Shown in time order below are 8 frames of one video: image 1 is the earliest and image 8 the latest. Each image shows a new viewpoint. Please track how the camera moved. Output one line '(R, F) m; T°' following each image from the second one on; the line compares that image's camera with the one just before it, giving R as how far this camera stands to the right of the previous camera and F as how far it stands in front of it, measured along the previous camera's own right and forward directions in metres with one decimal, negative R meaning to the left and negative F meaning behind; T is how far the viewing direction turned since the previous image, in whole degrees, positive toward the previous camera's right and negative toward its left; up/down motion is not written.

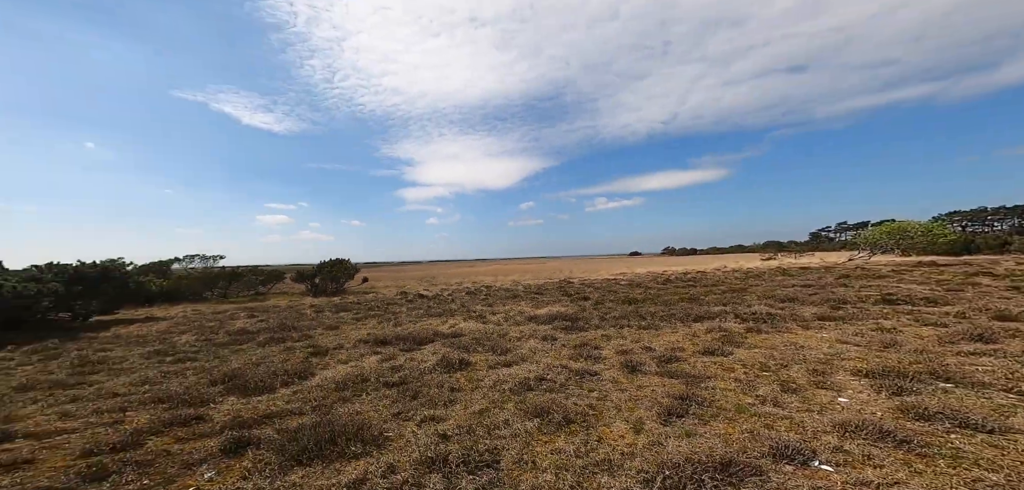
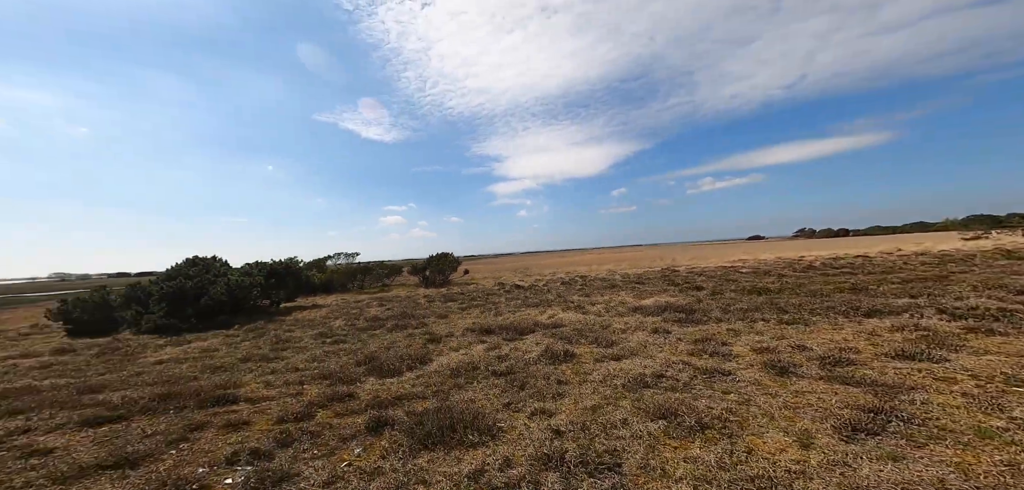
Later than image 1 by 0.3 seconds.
(-0.3, +0.2) m; -14°
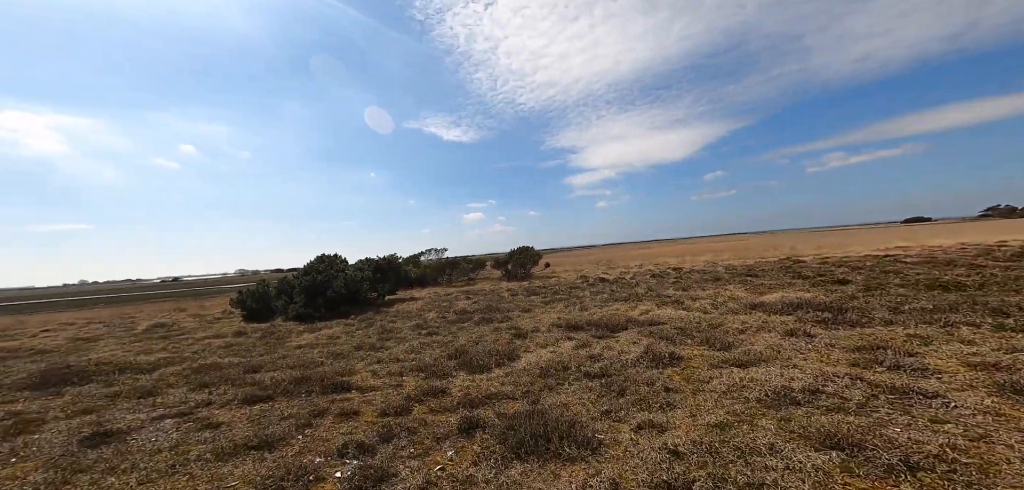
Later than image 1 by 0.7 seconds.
(-0.3, +0.6) m; -13°
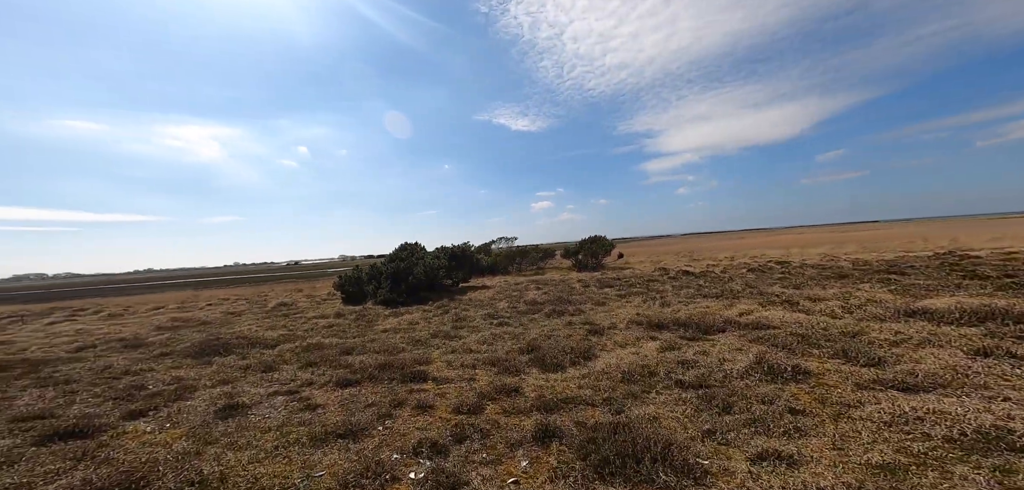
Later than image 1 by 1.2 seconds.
(-0.2, +0.6) m; -11°
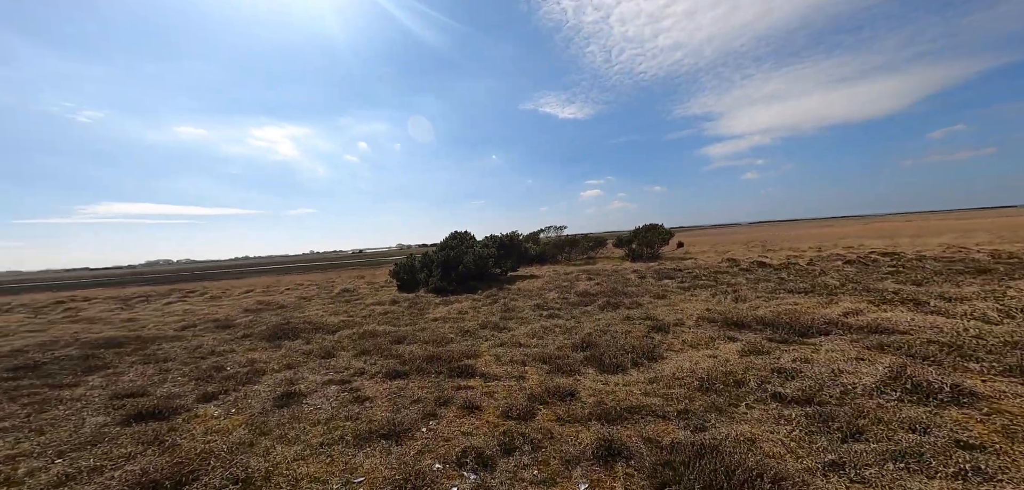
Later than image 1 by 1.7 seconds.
(-0.1, +0.7) m; -8°
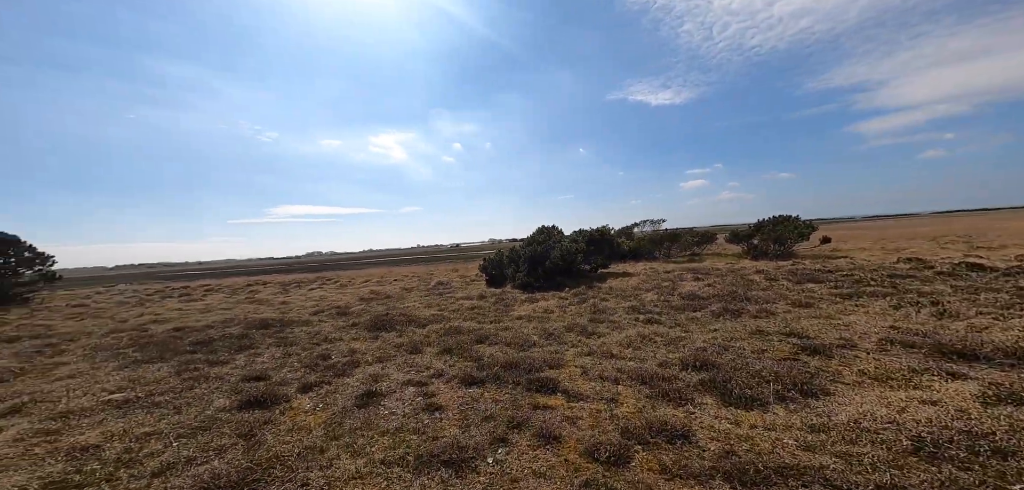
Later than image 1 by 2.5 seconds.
(0.0, +1.1) m; -14°
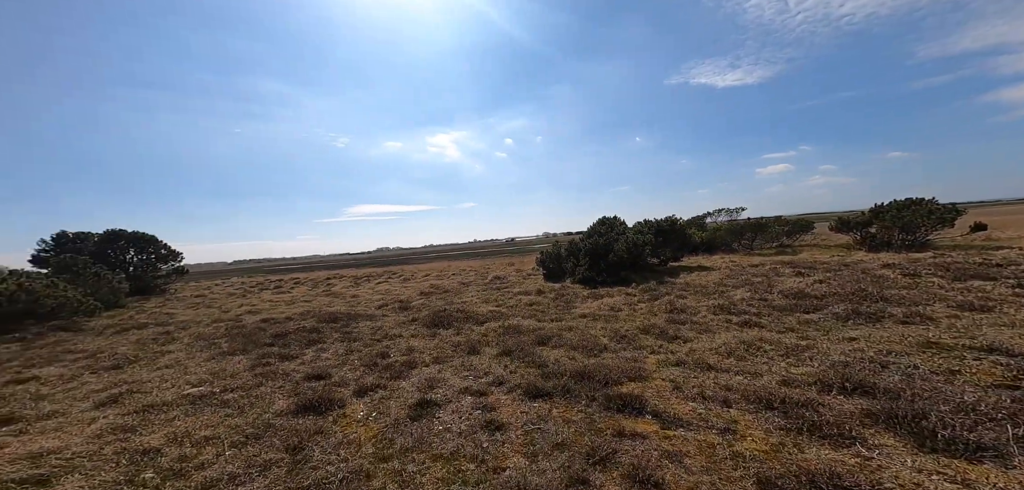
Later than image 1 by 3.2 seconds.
(-0.2, +1.0) m; -9°
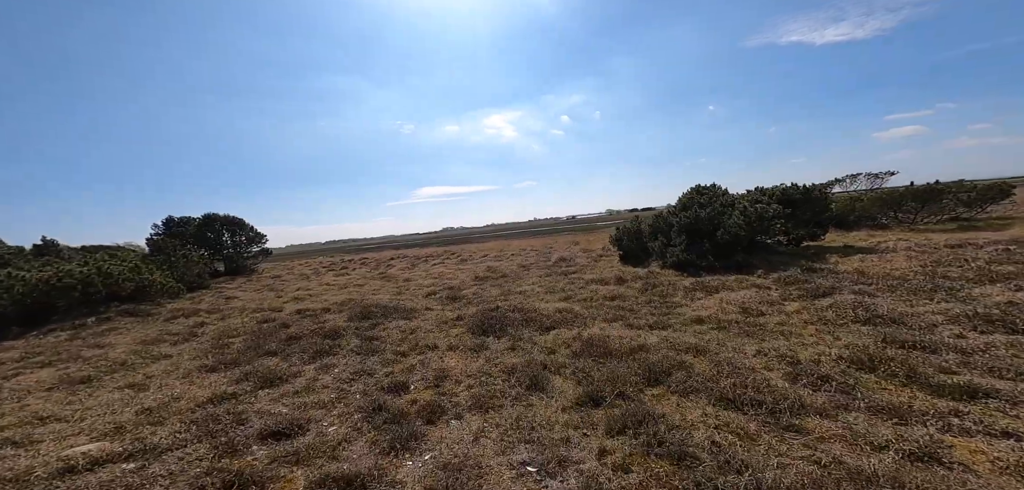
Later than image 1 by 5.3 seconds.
(-0.4, +4.2) m; -10°
